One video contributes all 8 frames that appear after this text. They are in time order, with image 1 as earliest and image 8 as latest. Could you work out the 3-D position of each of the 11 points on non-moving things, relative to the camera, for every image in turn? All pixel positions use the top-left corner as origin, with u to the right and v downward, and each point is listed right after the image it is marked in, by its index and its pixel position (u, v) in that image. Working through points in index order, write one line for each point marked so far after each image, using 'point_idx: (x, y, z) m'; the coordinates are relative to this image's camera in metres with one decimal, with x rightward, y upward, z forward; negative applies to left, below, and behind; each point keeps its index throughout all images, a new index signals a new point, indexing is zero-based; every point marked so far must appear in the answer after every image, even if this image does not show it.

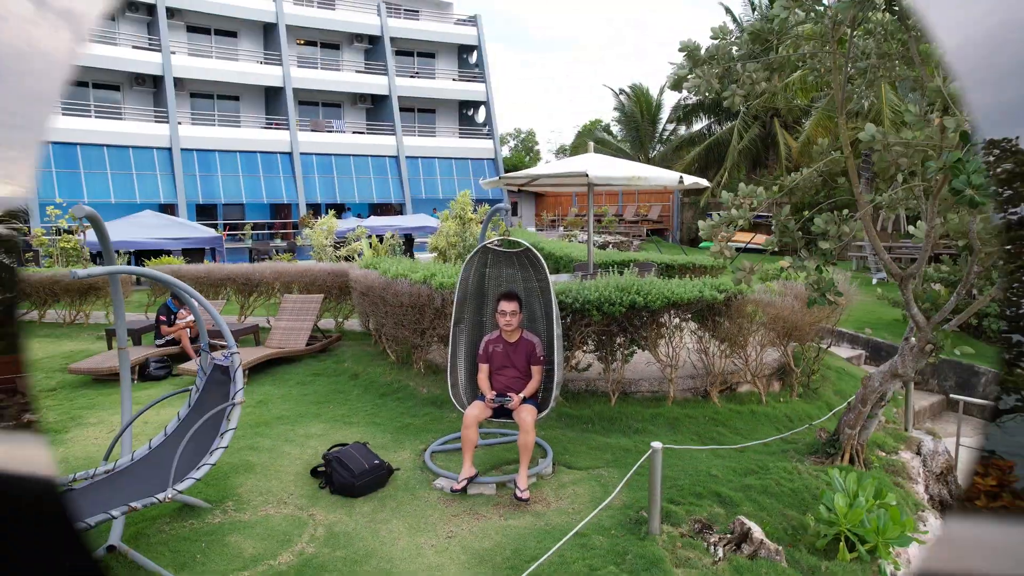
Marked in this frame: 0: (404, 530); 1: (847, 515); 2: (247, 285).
0: (-0.7, -1.6, +4.3) m
1: (+2.2, -1.5, +4.3) m
2: (-4.0, +0.1, +9.6) m
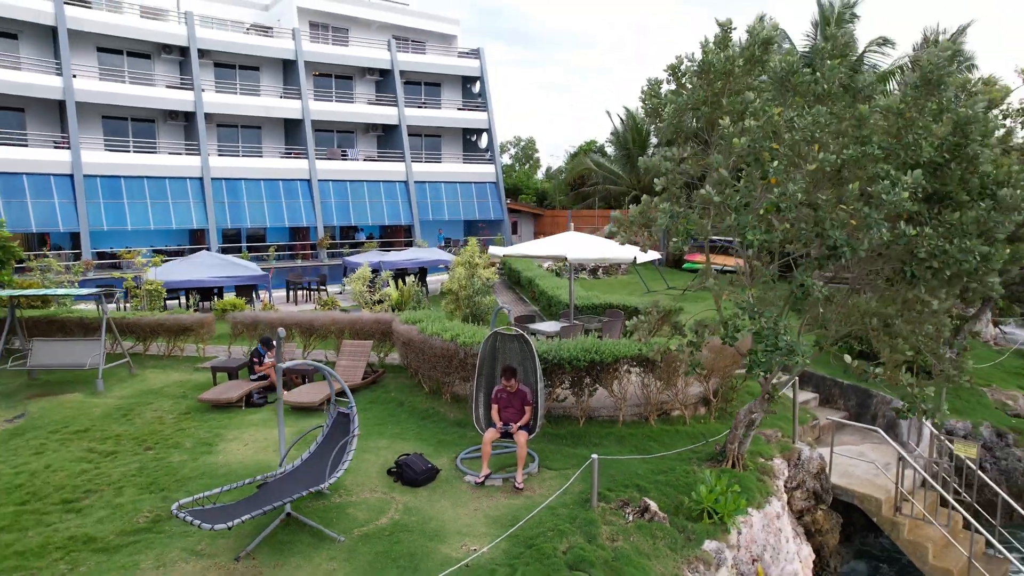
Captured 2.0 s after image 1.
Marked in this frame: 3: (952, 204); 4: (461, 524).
0: (-0.7, -2.5, +7.3) m
1: (+2.2, -2.4, +7.3) m
2: (-4.0, -0.8, +12.6) m
3: (+4.1, +0.7, +5.9) m
4: (-0.5, -2.5, +6.9) m
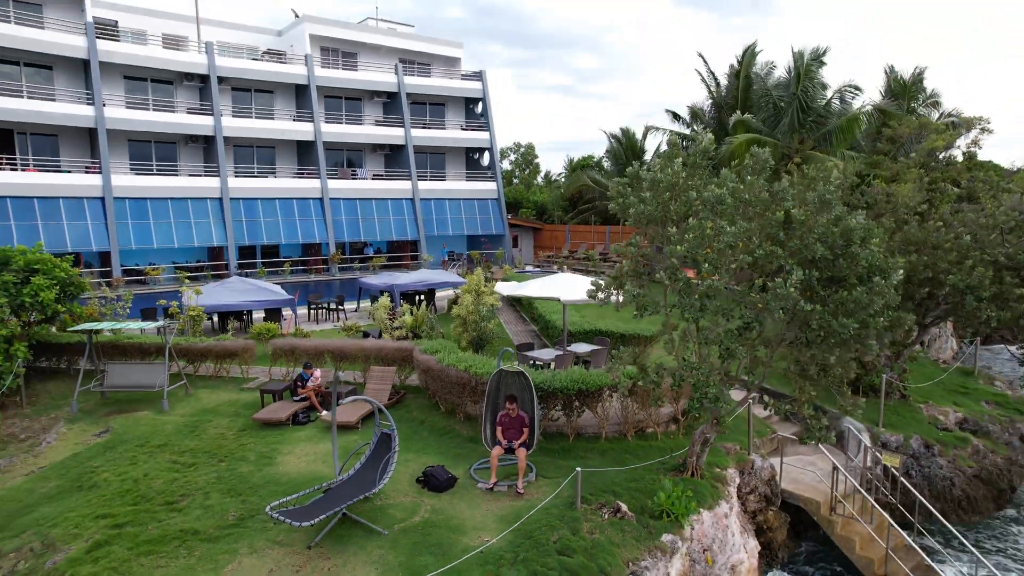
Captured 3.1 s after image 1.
0: (-0.7, -3.2, +9.4) m
1: (+2.2, -3.1, +9.4) m
2: (-4.0, -1.5, +14.6) m
3: (+4.1, 0.0, +8.0) m
4: (-0.5, -3.3, +9.0) m
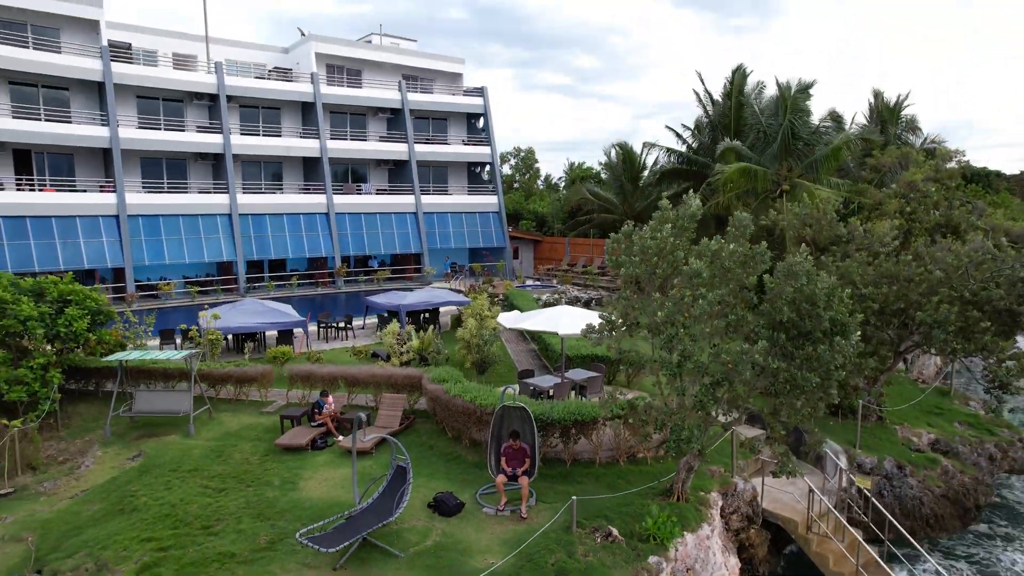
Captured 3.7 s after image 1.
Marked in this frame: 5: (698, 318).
0: (-0.6, -3.9, +10.4) m
1: (+2.3, -3.9, +10.4) m
2: (-3.9, -2.3, +15.7) m
3: (+4.1, -0.7, +9.0) m
4: (-0.5, -4.0, +10.0) m
5: (+2.4, -0.4, +8.7) m
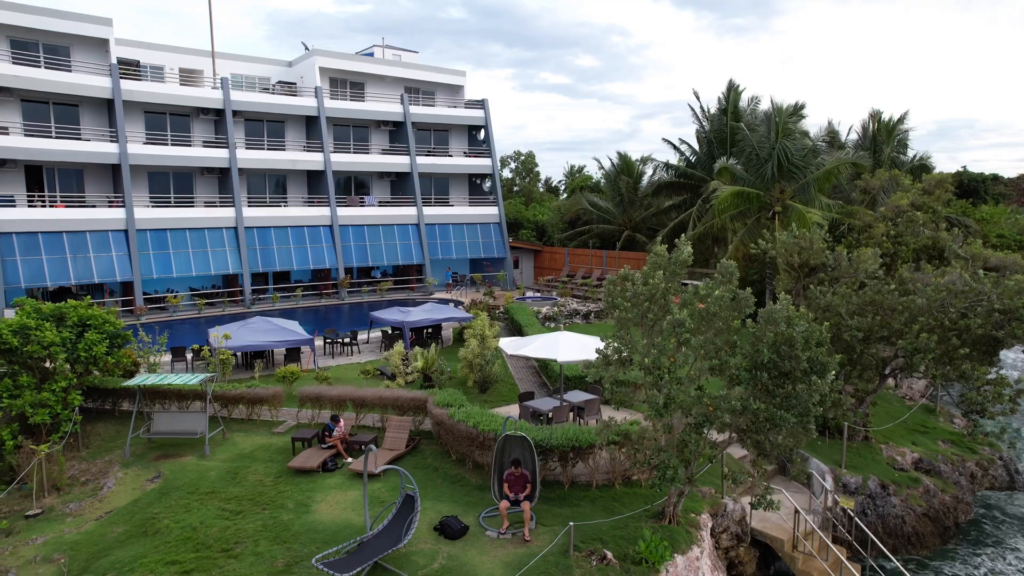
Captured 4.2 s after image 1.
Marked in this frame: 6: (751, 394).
0: (-0.6, -4.6, +11.1) m
1: (+2.3, -4.5, +11.1) m
2: (-3.9, -2.9, +16.4) m
3: (+4.2, -1.4, +9.7) m
4: (-0.4, -4.7, +10.7) m
5: (+2.4, -1.1, +9.4) m
6: (+3.7, -1.6, +10.0) m
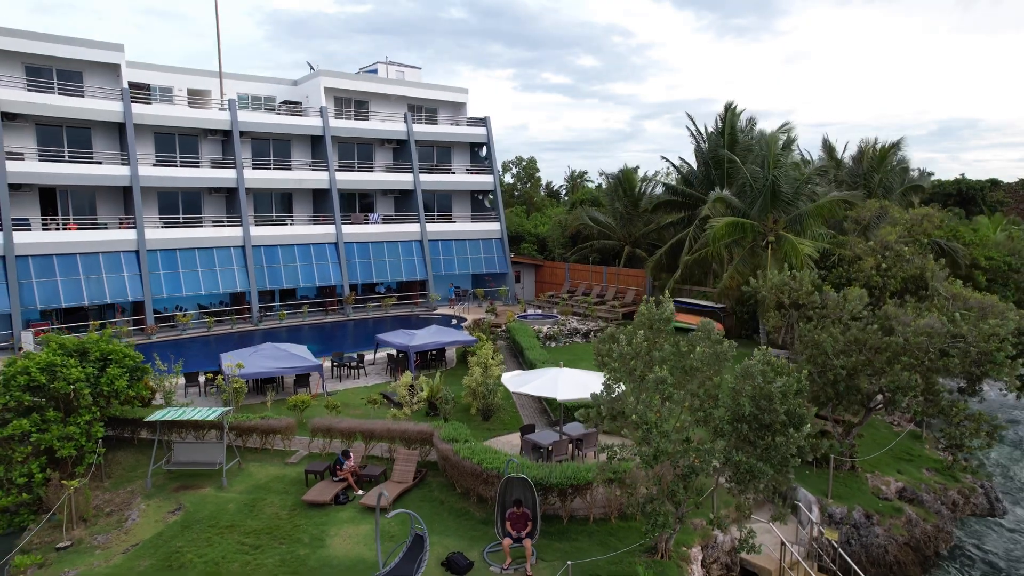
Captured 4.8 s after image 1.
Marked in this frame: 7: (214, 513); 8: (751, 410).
0: (-0.6, -5.6, +11.9) m
1: (+2.4, -5.5, +11.9) m
2: (-3.8, -3.9, +17.2) m
3: (+4.2, -2.4, +10.5) m
4: (-0.4, -5.6, +11.5) m
5: (+2.4, -2.1, +10.2) m
6: (+3.7, -2.6, +10.8) m
7: (-6.9, -5.2, +14.8) m
8: (+3.9, -2.0, +10.4) m
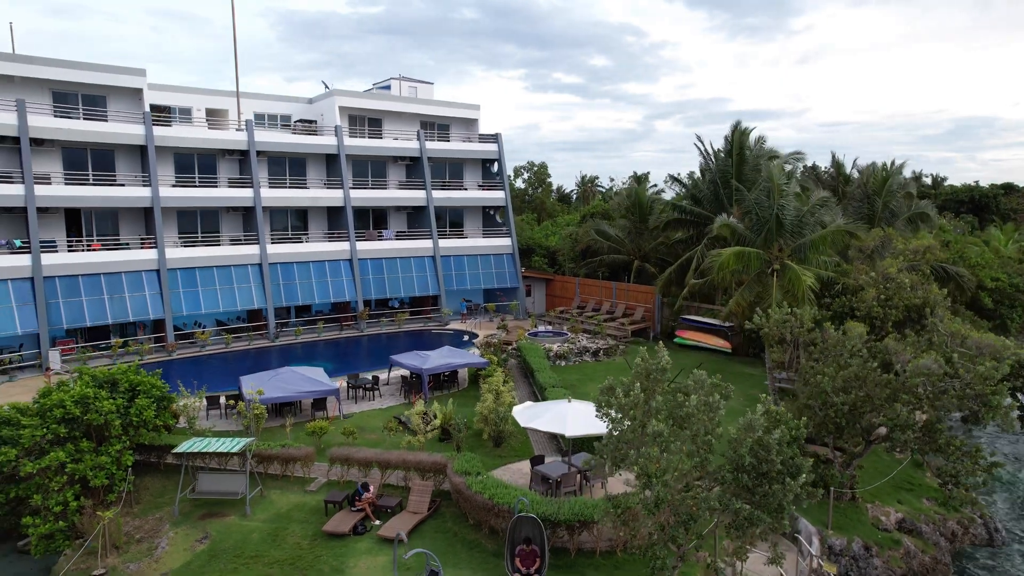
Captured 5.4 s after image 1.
0: (-0.4, -6.6, +12.6) m
1: (+2.5, -6.5, +12.5) m
2: (-3.6, -4.9, +17.9) m
3: (+4.4, -3.4, +11.1) m
4: (-0.2, -6.6, +12.2) m
5: (+2.6, -3.1, +10.8) m
6: (+3.9, -3.6, +11.4) m
7: (-6.6, -6.2, +15.6) m
8: (+4.1, -3.0, +11.0) m
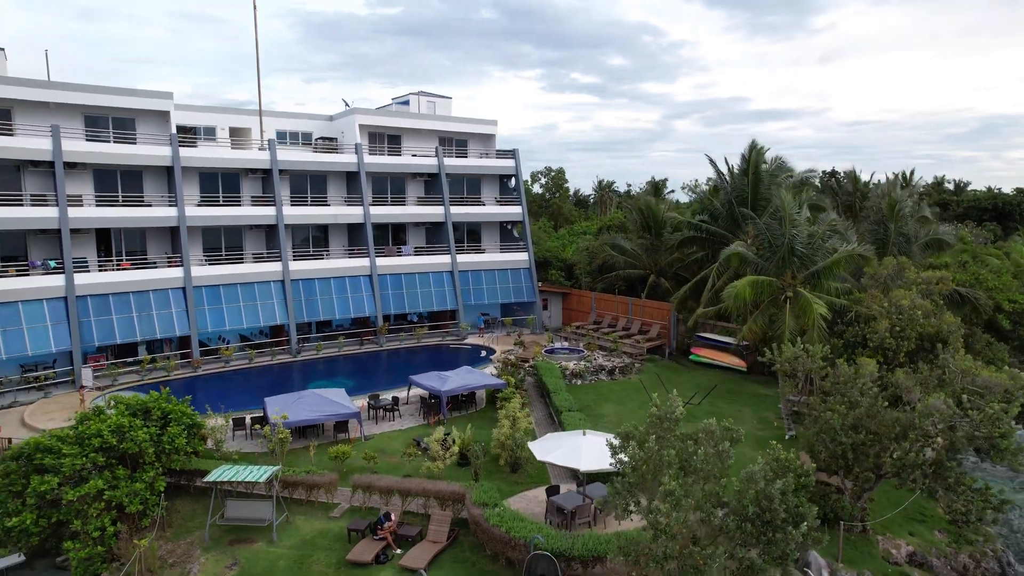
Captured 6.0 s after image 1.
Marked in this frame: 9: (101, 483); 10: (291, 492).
0: (-0.1, -7.6, +13.2) m
1: (+2.9, -7.5, +13.0) m
2: (-3.1, -5.9, +18.5) m
3: (+4.7, -4.4, +11.5) m
4: (+0.1, -7.6, +12.7) m
5: (+2.9, -4.1, +11.3) m
6: (+4.2, -4.6, +11.8) m
7: (-6.2, -7.2, +16.3) m
8: (+4.4, -4.0, +11.4) m
9: (-10.8, -5.1, +16.8) m
10: (-6.8, -6.3, +19.8) m
